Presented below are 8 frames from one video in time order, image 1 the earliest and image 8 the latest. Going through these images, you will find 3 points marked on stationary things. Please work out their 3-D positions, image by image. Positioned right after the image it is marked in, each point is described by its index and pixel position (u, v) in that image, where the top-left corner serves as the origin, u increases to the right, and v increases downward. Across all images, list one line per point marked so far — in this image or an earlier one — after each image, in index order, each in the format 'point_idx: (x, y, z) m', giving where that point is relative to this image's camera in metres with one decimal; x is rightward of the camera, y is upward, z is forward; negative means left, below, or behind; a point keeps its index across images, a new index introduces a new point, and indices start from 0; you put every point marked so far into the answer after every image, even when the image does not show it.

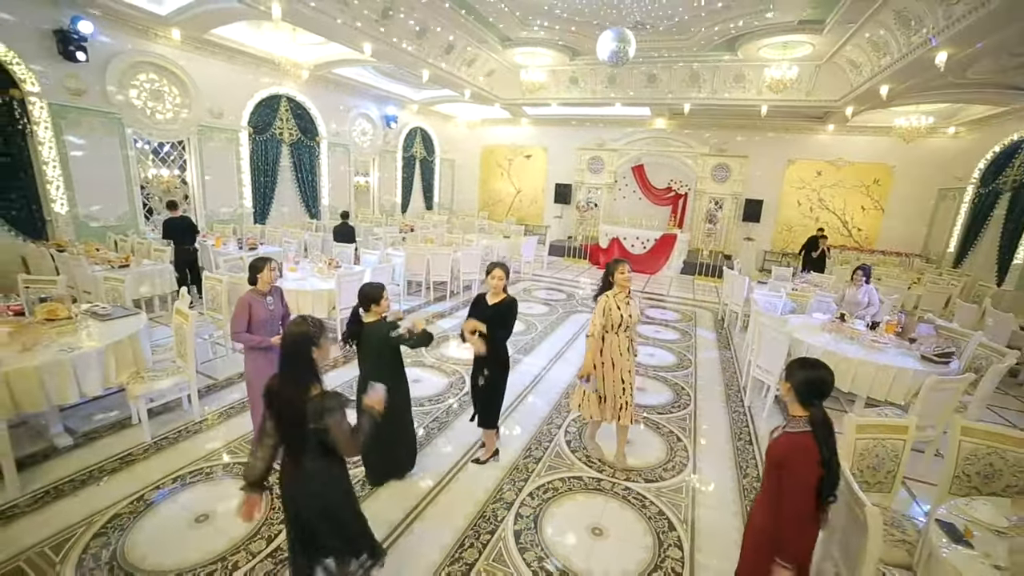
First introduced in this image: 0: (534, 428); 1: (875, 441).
0: (+0.2, -1.1, +3.6) m
1: (+1.9, -0.8, +2.3) m
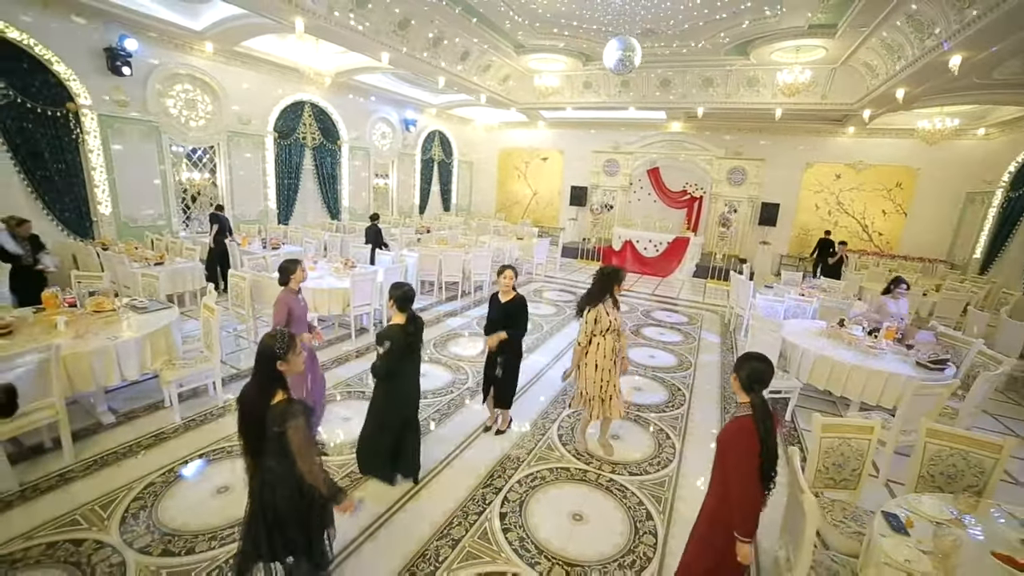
0: (+0.1, -1.1, +3.8) m
1: (+1.8, -0.8, +2.4) m
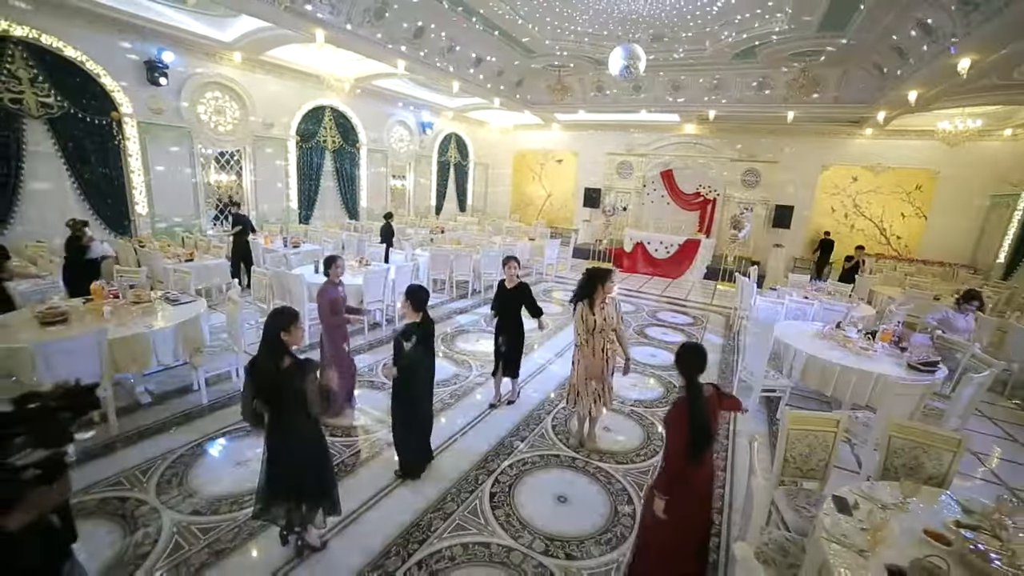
0: (+0.1, -1.1, +4.0) m
1: (+1.7, -0.8, +2.6) m
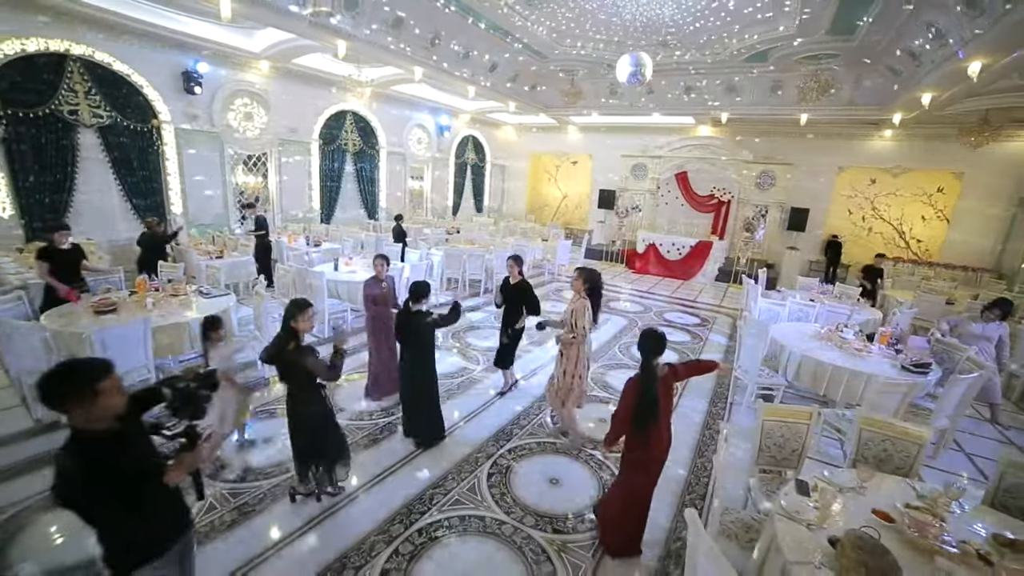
0: (+0.1, -1.1, +4.3) m
1: (+1.6, -0.8, +2.7) m
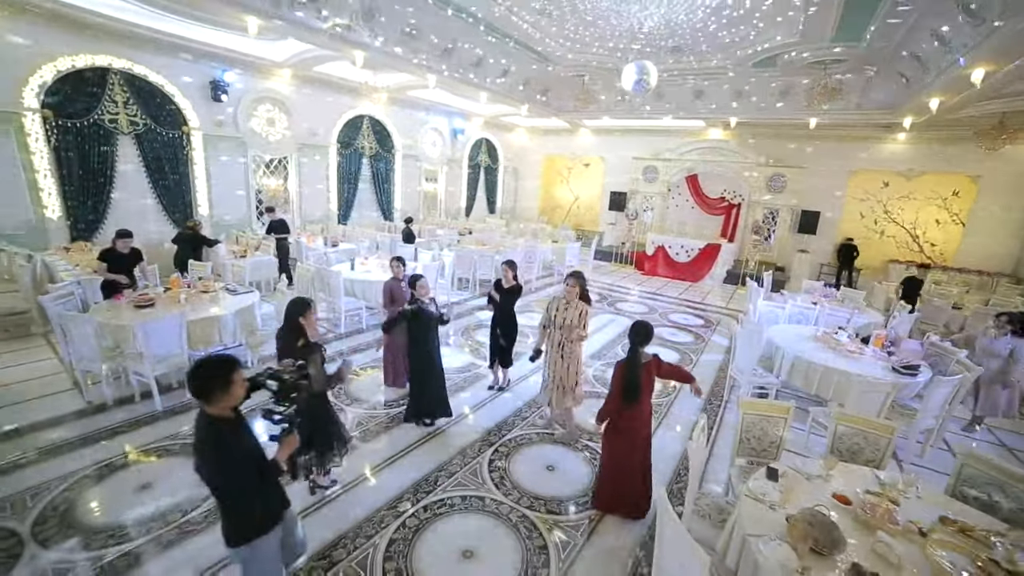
0: (+0.2, -1.1, +4.5) m
1: (+1.6, -0.9, +2.9) m
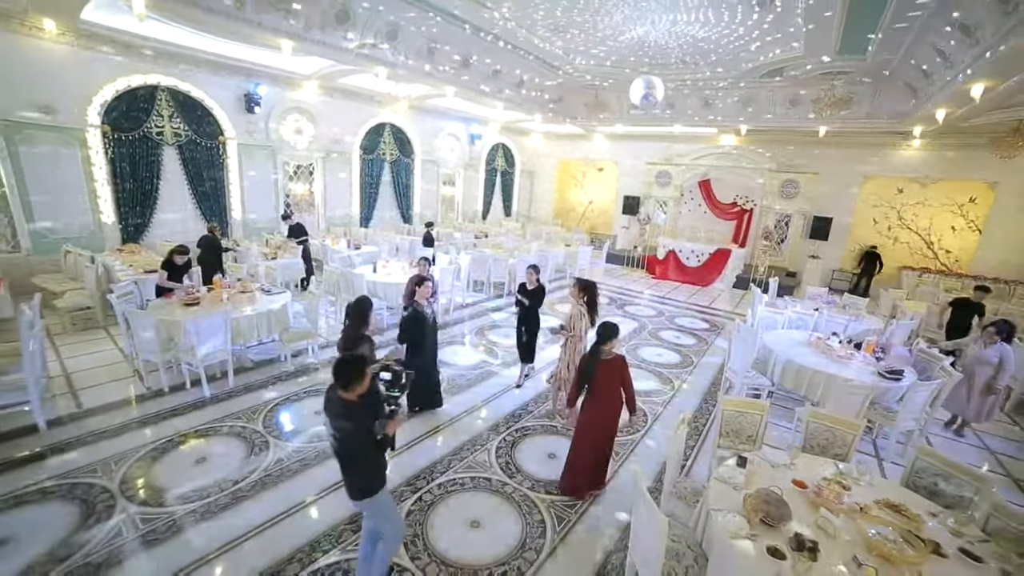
0: (+0.3, -1.2, +4.9) m
1: (+1.7, -0.9, +3.3) m
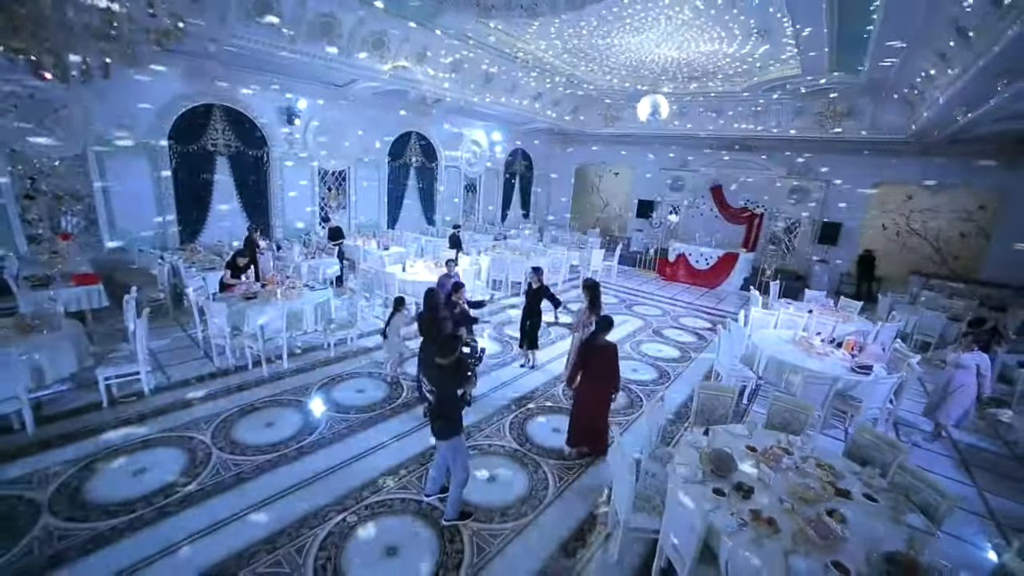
0: (+0.4, -1.2, +5.6) m
1: (+1.8, -0.9, +3.9) m
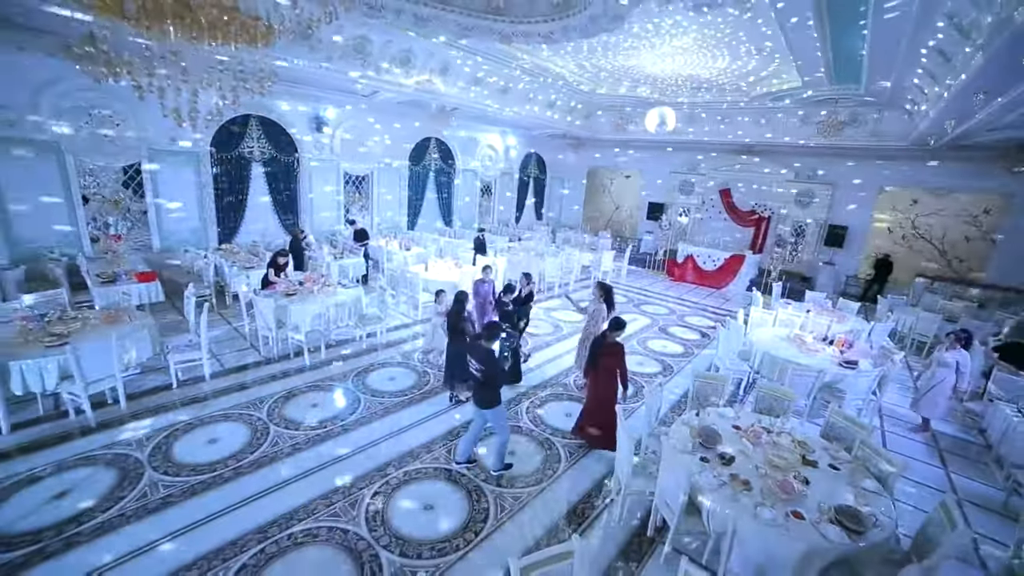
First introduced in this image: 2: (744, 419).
0: (+0.6, -1.2, +6.1) m
1: (+1.9, -0.9, +4.4) m
2: (+2.0, -1.1, +3.8) m
